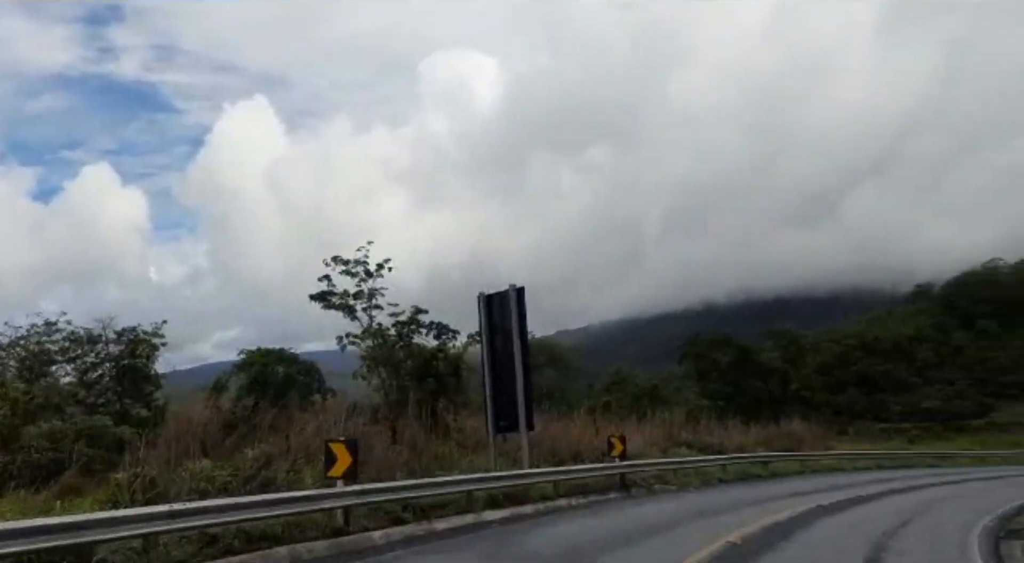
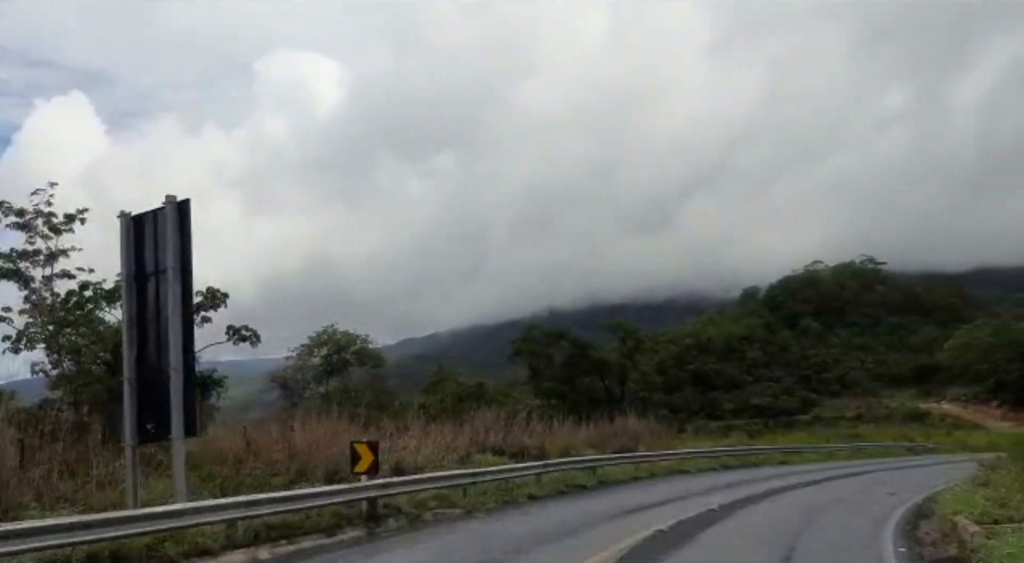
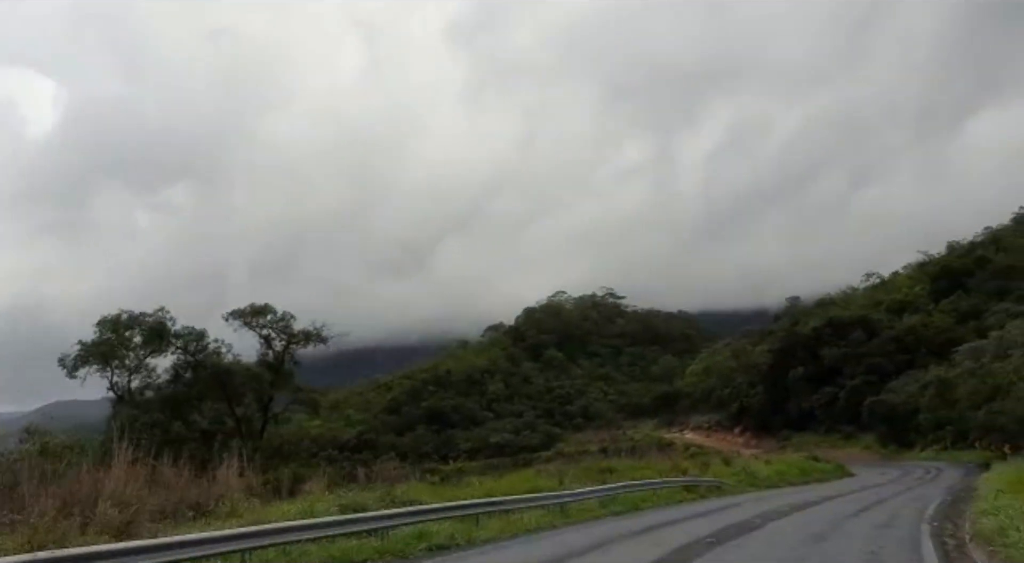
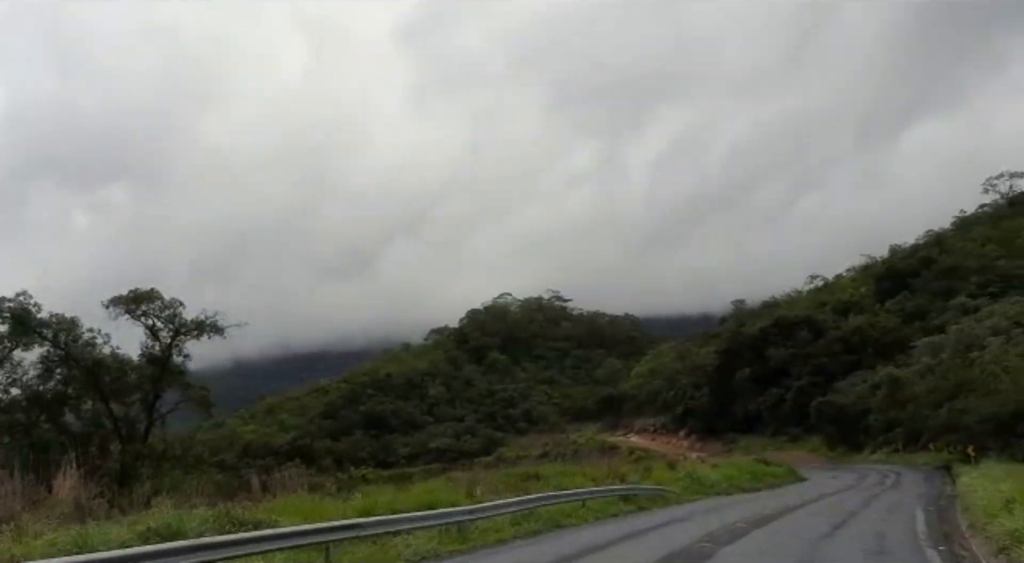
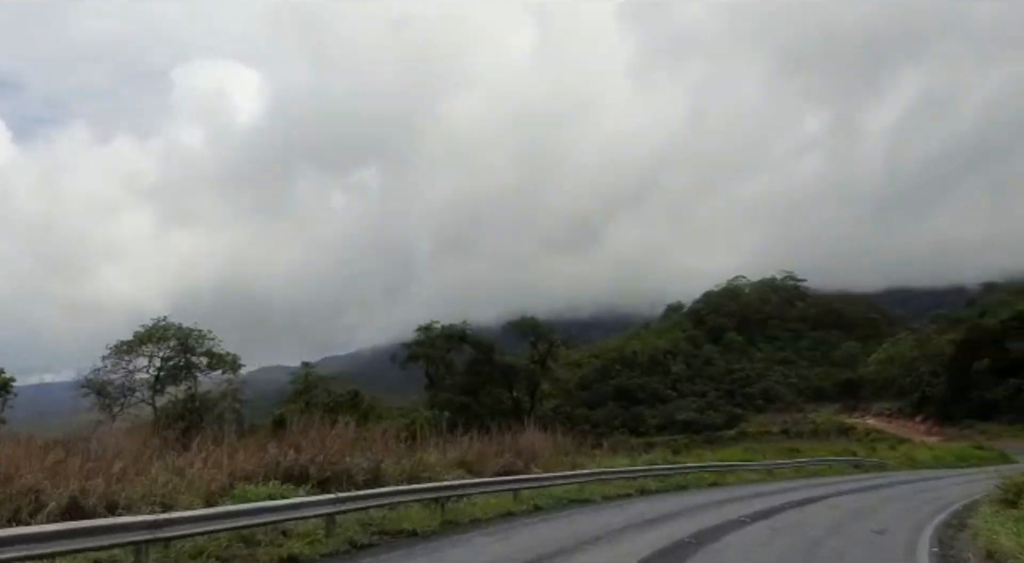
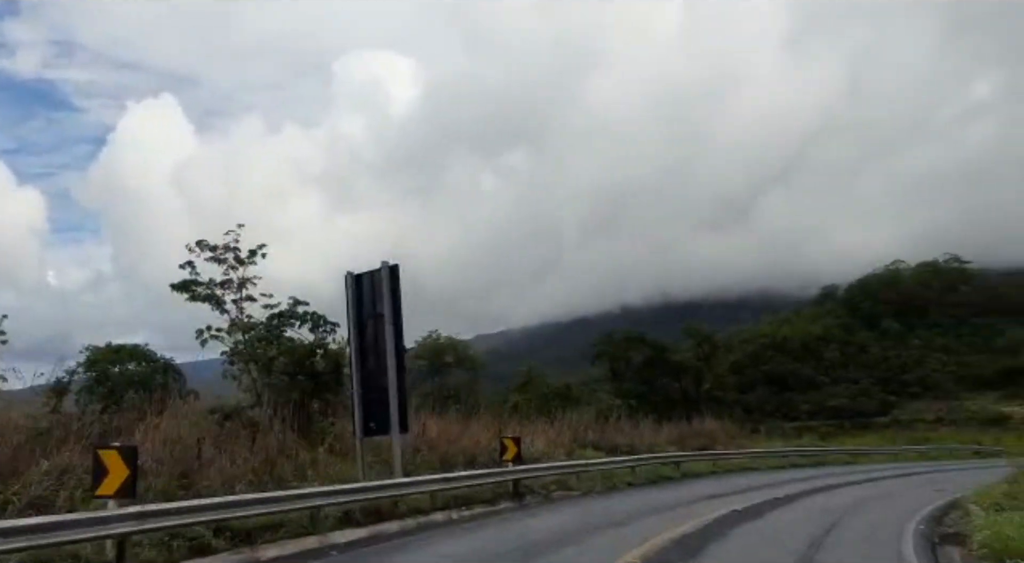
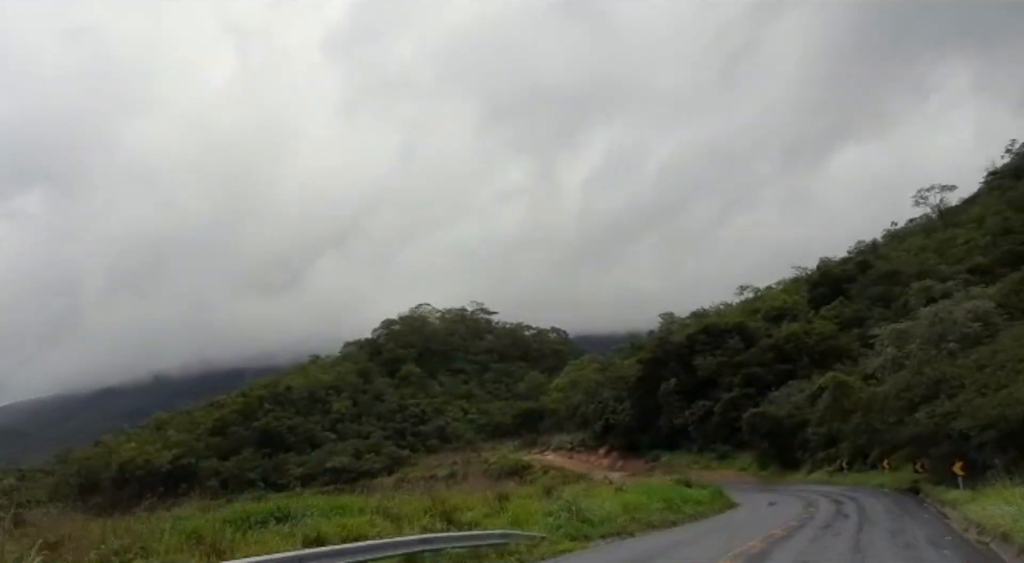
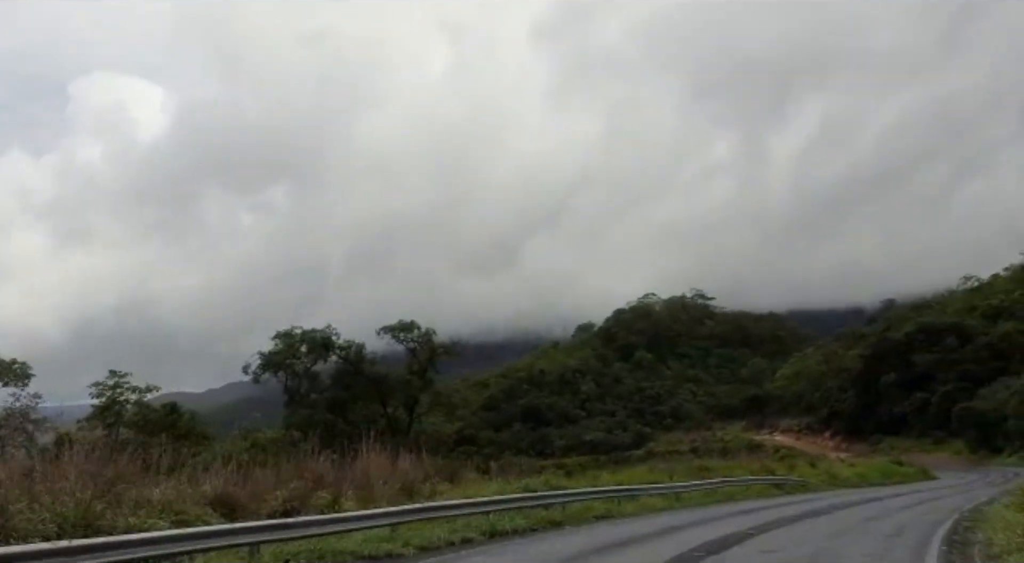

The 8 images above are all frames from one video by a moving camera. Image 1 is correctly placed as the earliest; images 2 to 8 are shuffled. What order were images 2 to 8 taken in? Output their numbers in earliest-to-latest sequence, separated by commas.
6, 2, 5, 8, 3, 4, 7
